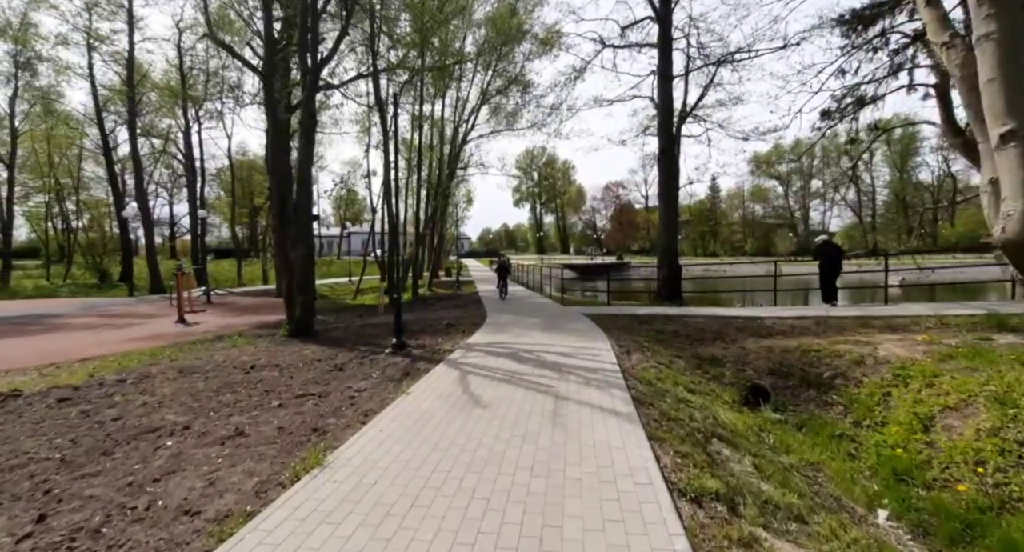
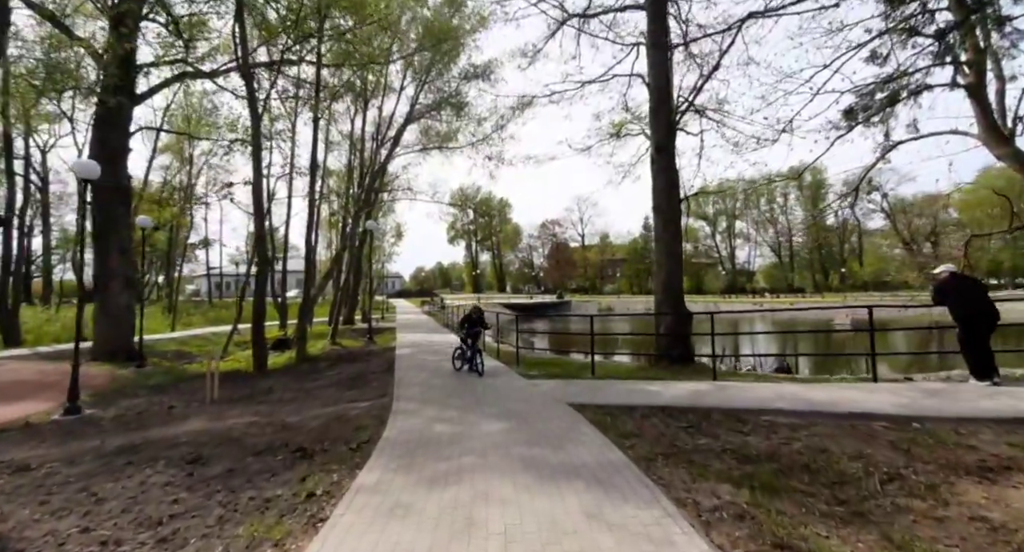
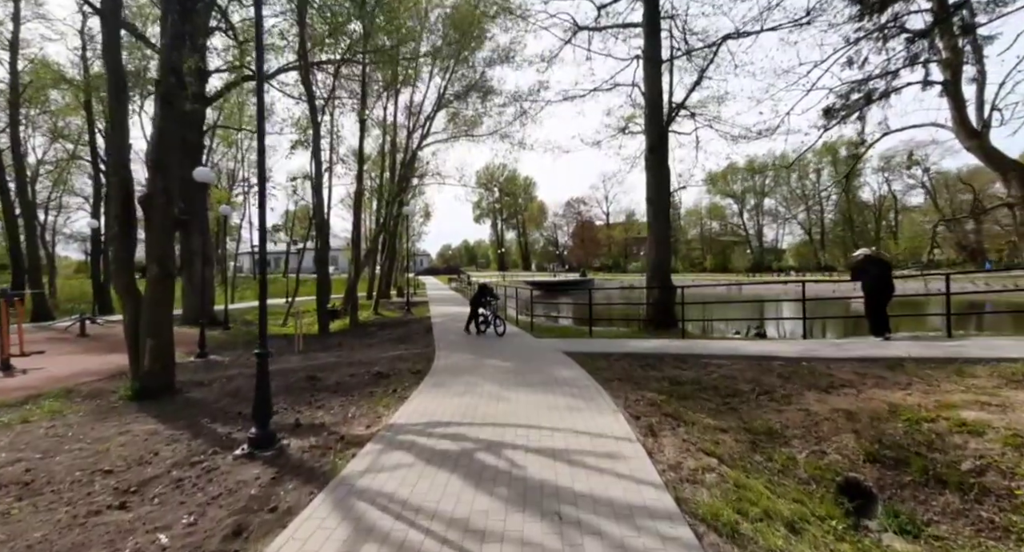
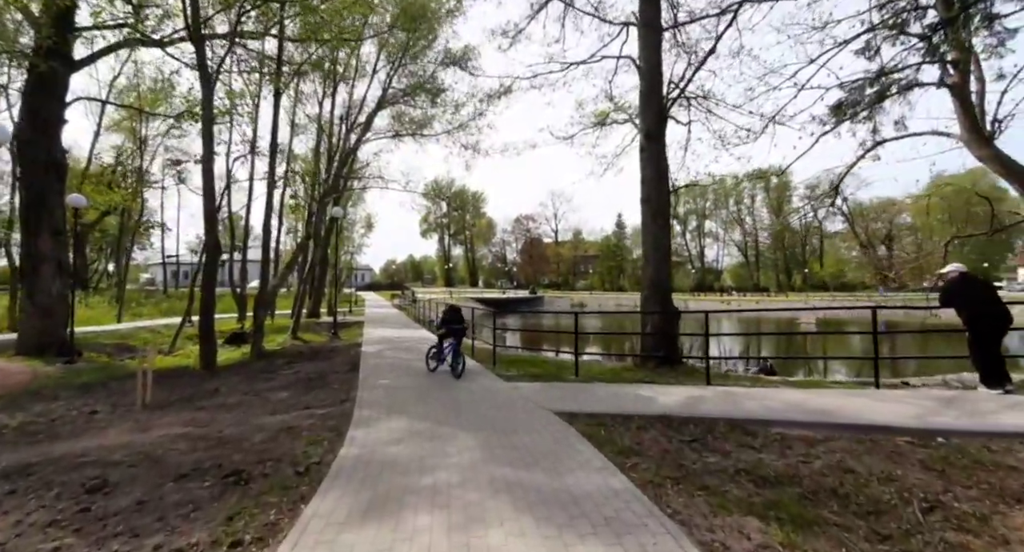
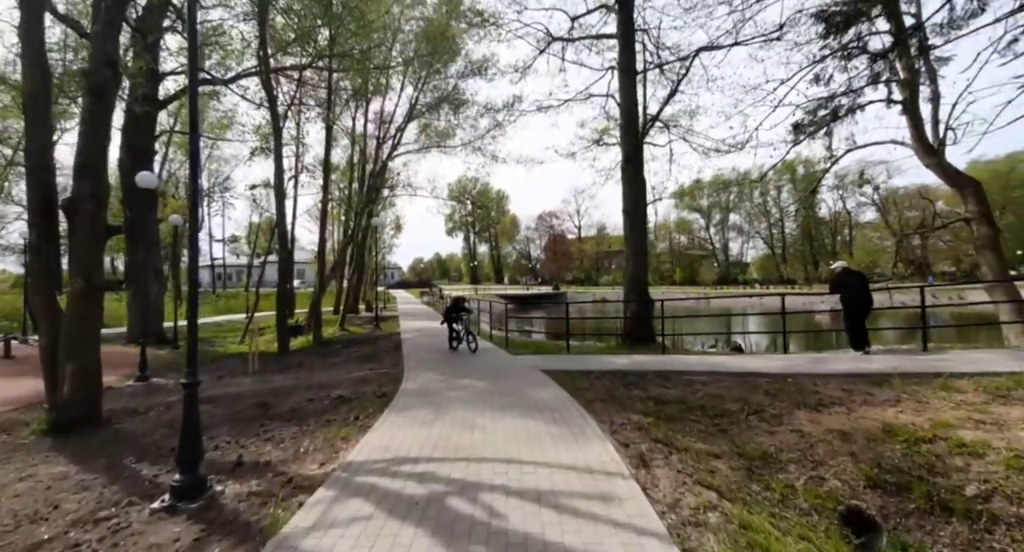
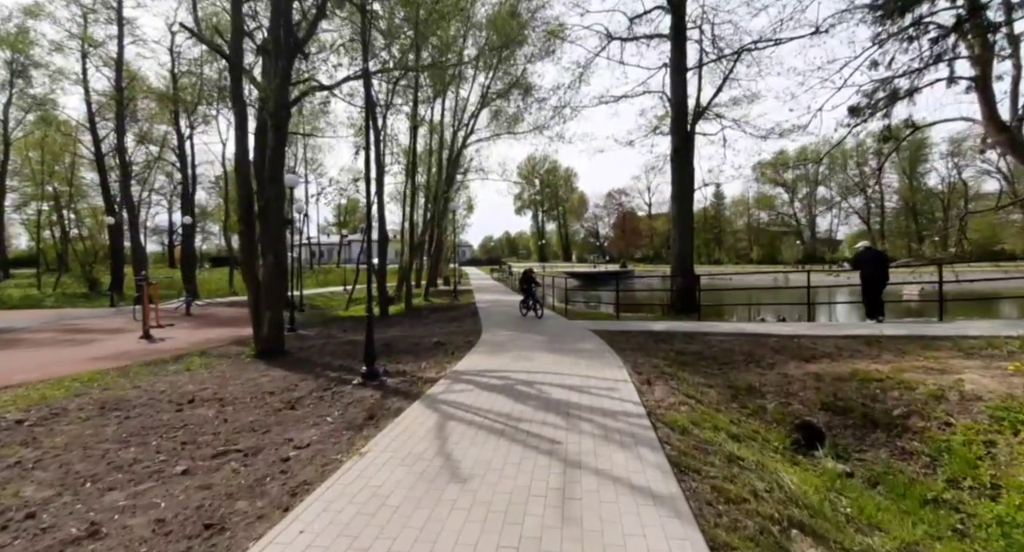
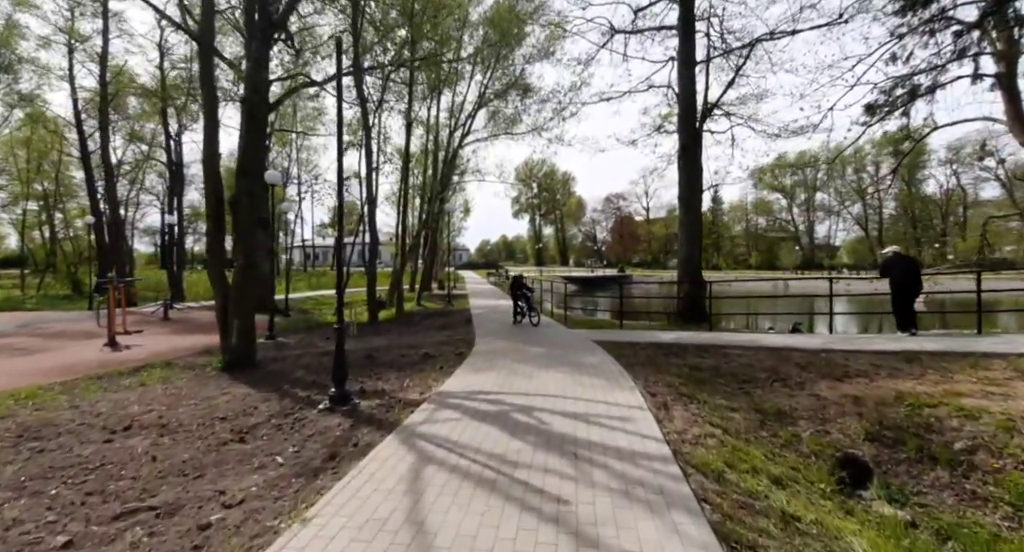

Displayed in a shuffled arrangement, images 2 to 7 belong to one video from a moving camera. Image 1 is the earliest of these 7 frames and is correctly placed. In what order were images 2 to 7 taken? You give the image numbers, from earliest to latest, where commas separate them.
6, 7, 3, 5, 2, 4
